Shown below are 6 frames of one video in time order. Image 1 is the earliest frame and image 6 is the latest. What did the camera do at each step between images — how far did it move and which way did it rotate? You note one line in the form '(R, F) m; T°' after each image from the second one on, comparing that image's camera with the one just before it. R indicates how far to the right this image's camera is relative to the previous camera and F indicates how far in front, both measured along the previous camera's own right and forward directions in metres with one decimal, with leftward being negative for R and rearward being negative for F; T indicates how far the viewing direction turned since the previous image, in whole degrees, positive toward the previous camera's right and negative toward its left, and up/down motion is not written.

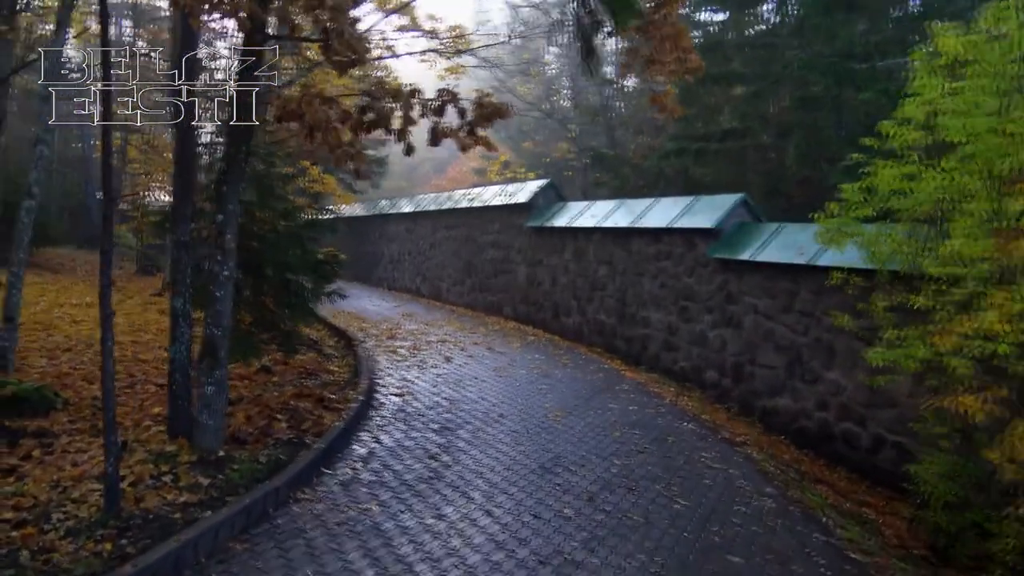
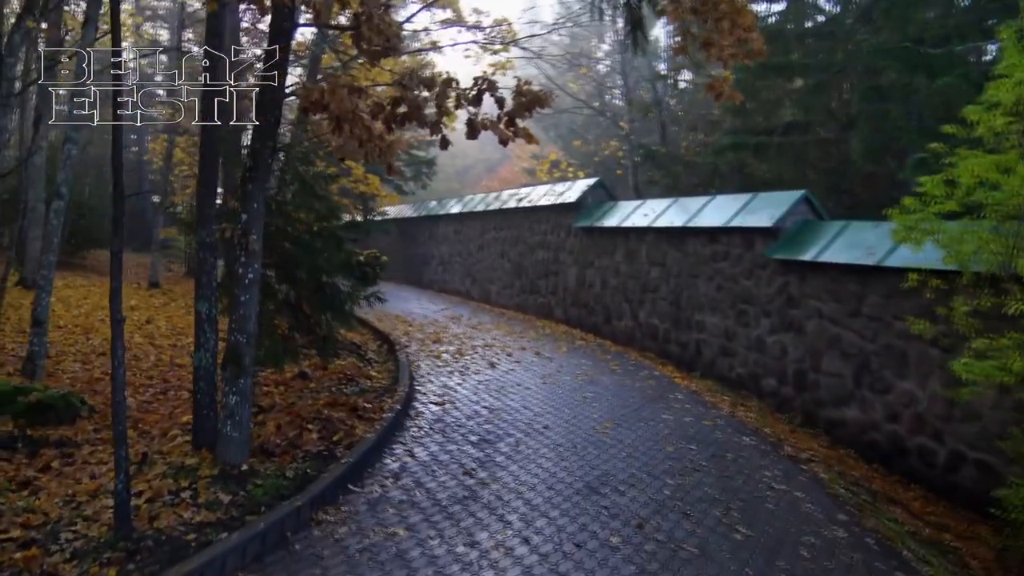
(+0.1, +0.4) m; -3°
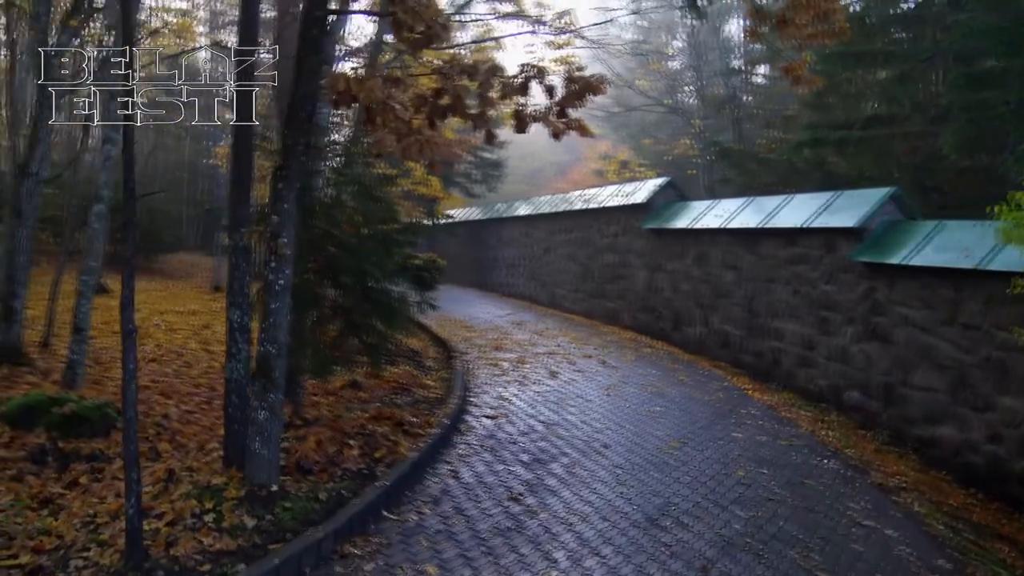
(+0.1, +0.5) m; -5°
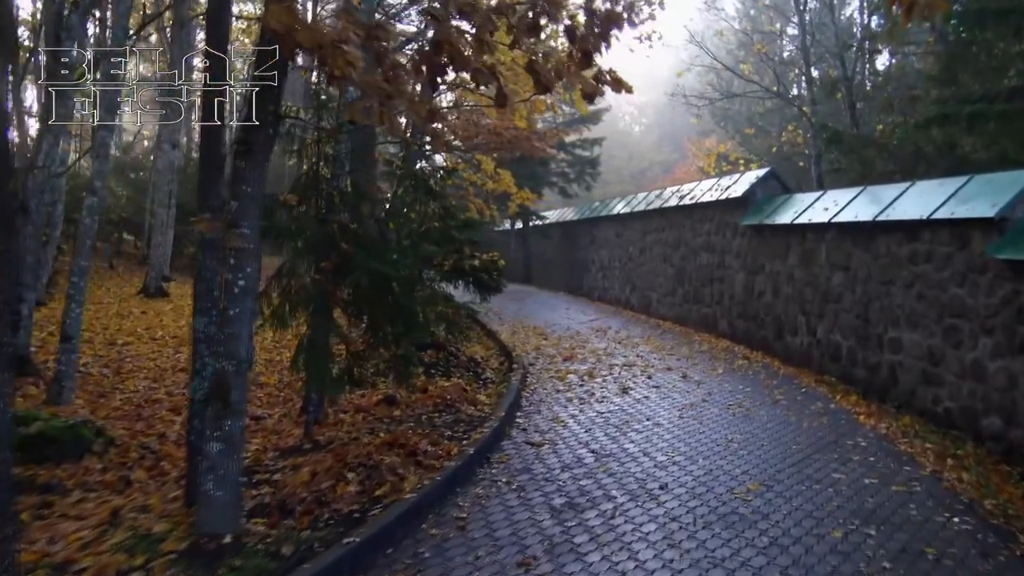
(+0.4, +1.1) m; -7°
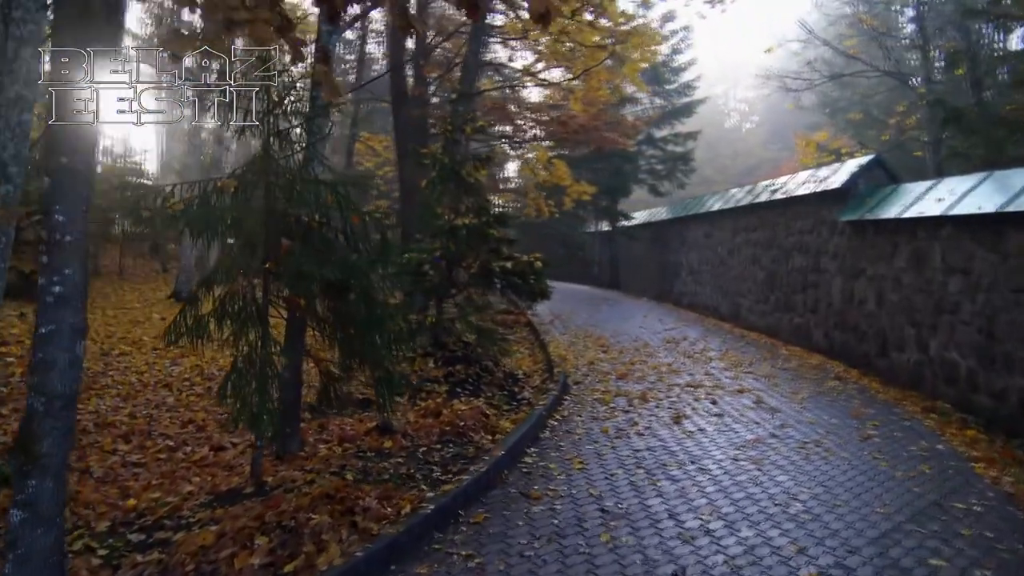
(+0.6, +1.2) m; -7°
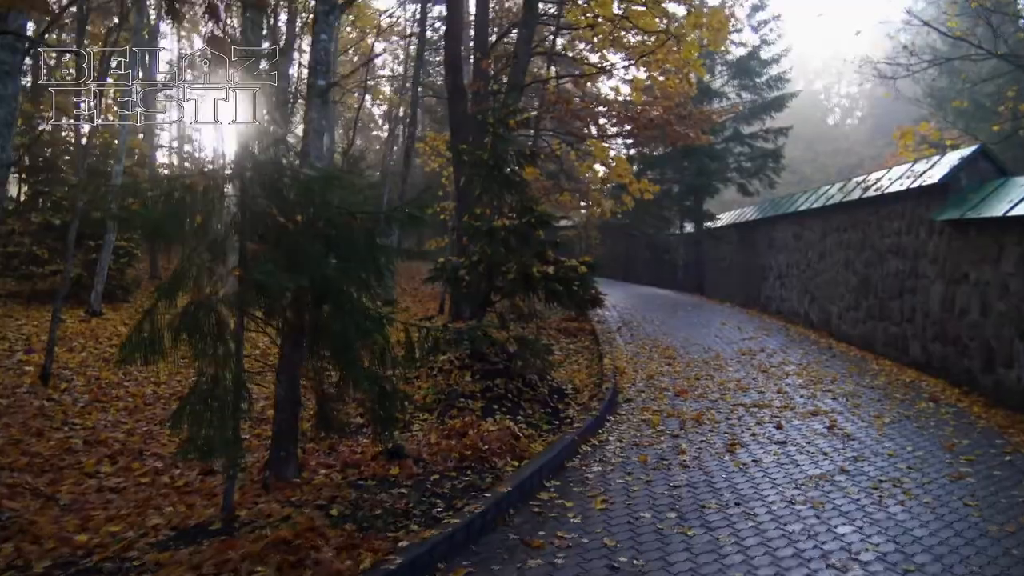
(+0.4, +0.7) m; -6°
